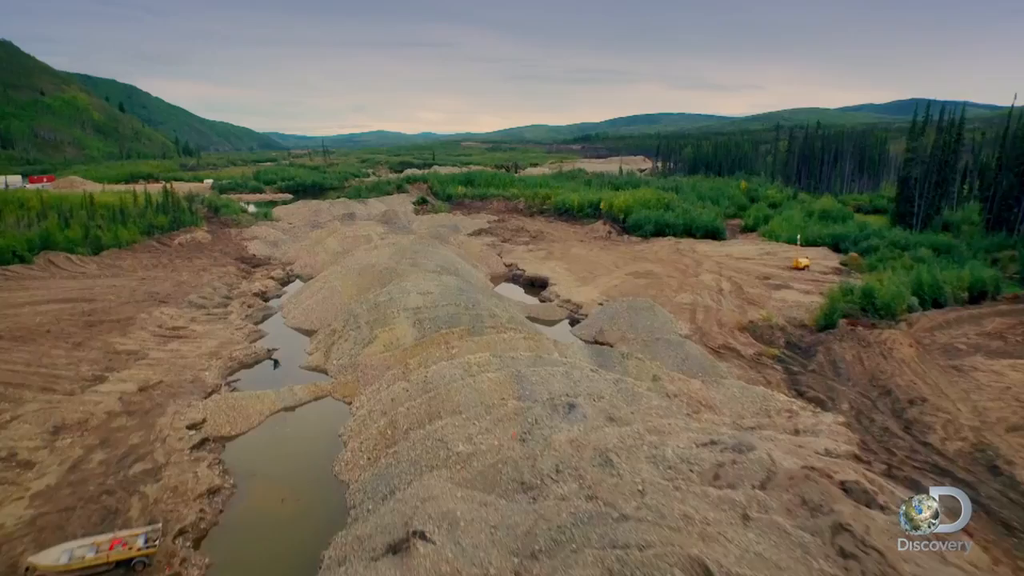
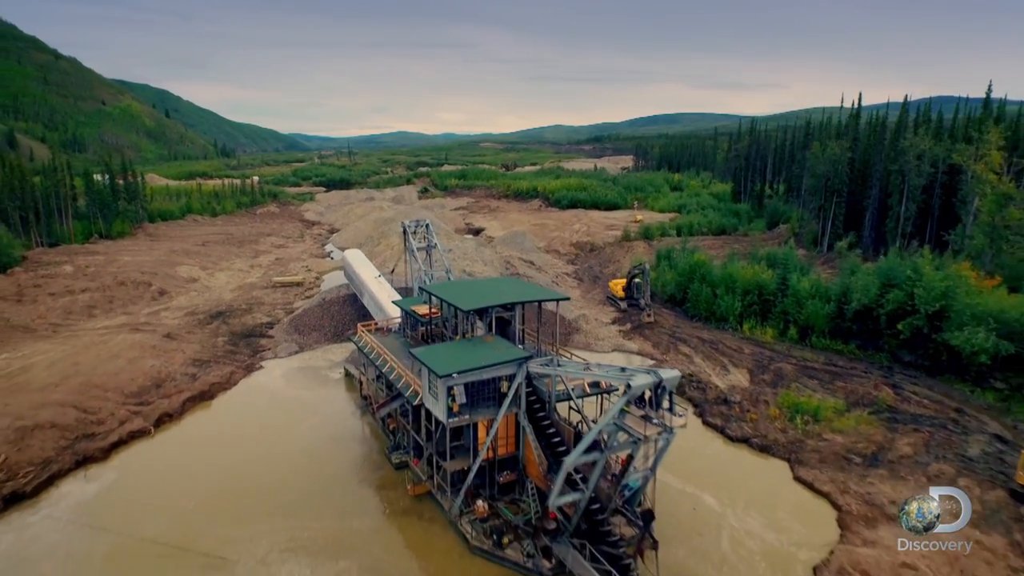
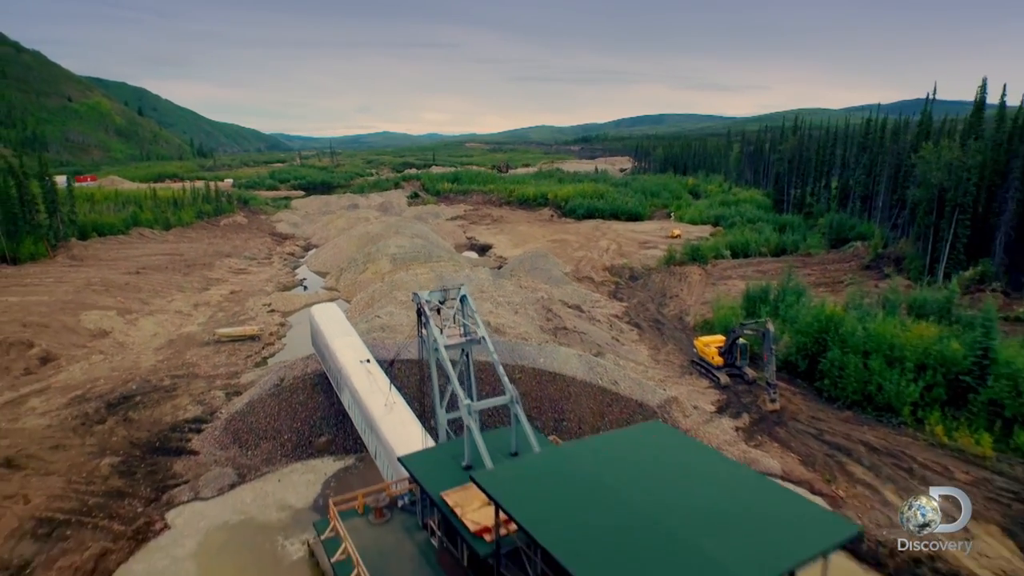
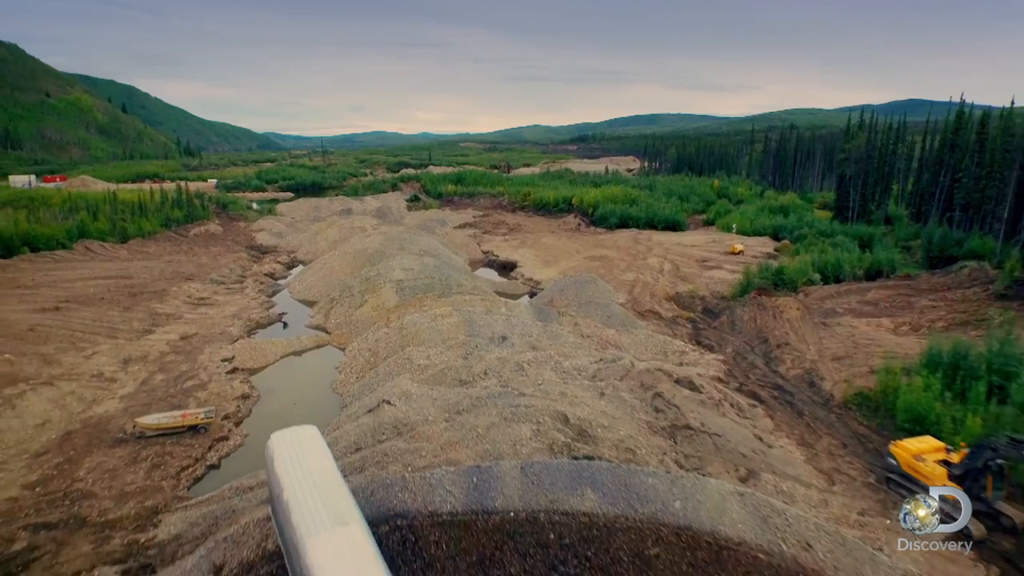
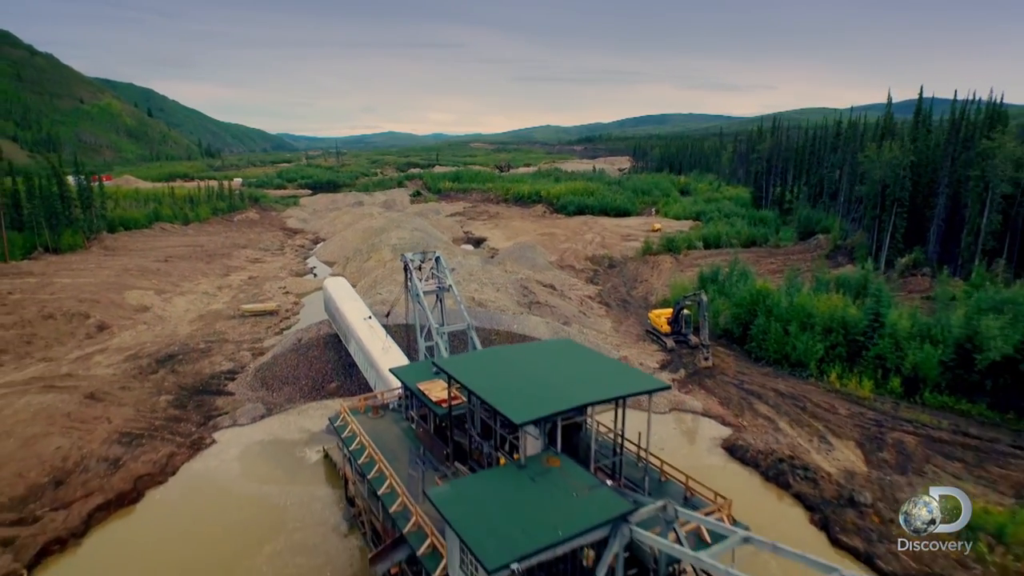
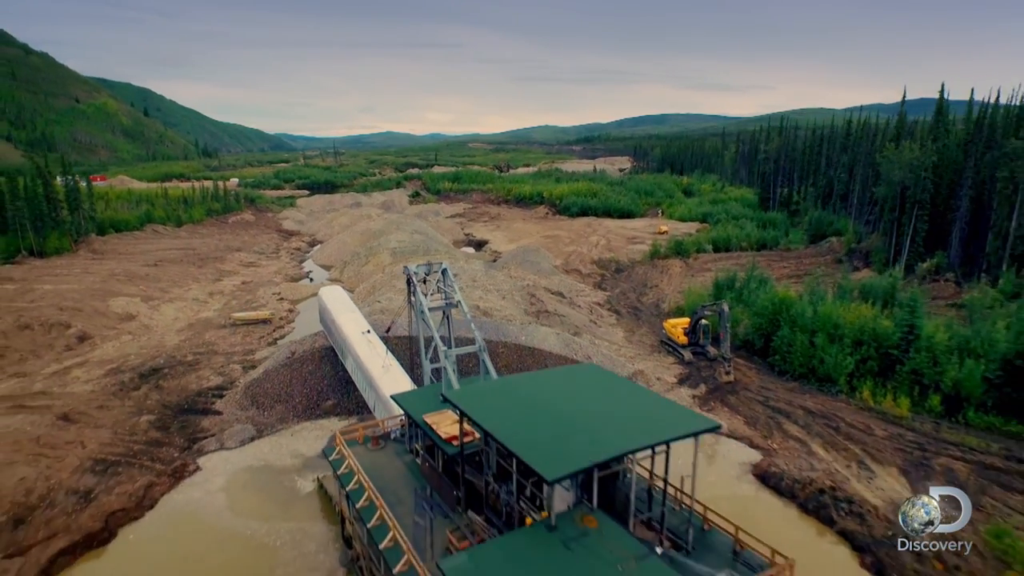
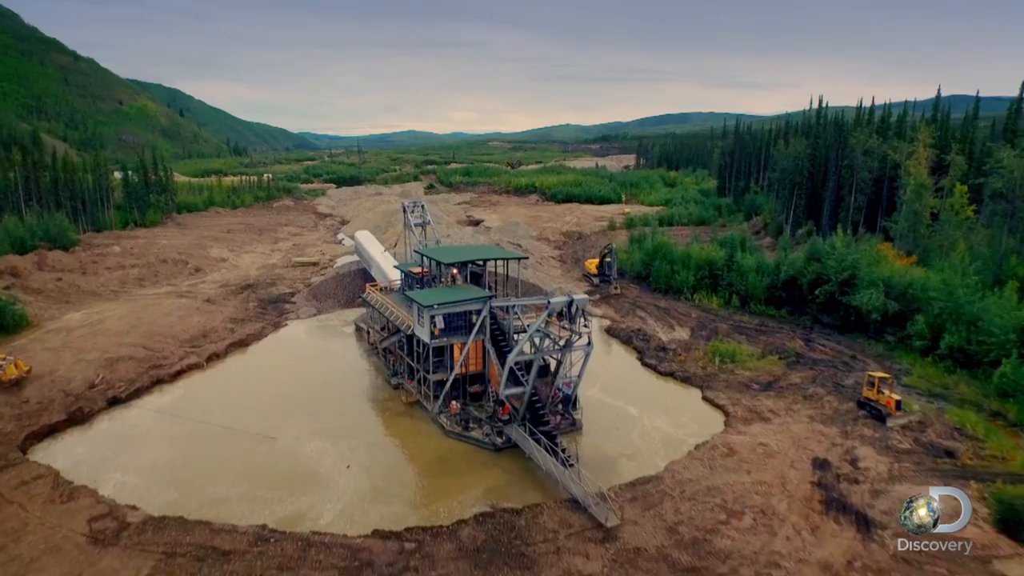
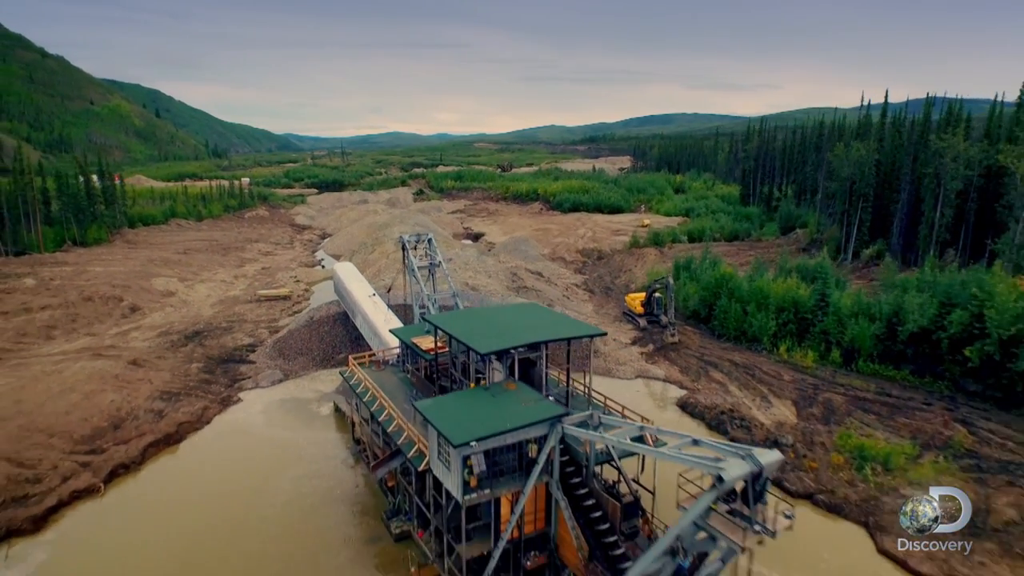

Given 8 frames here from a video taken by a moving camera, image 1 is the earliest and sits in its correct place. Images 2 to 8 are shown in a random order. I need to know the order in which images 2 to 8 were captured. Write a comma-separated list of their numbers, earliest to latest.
4, 3, 6, 5, 8, 2, 7
